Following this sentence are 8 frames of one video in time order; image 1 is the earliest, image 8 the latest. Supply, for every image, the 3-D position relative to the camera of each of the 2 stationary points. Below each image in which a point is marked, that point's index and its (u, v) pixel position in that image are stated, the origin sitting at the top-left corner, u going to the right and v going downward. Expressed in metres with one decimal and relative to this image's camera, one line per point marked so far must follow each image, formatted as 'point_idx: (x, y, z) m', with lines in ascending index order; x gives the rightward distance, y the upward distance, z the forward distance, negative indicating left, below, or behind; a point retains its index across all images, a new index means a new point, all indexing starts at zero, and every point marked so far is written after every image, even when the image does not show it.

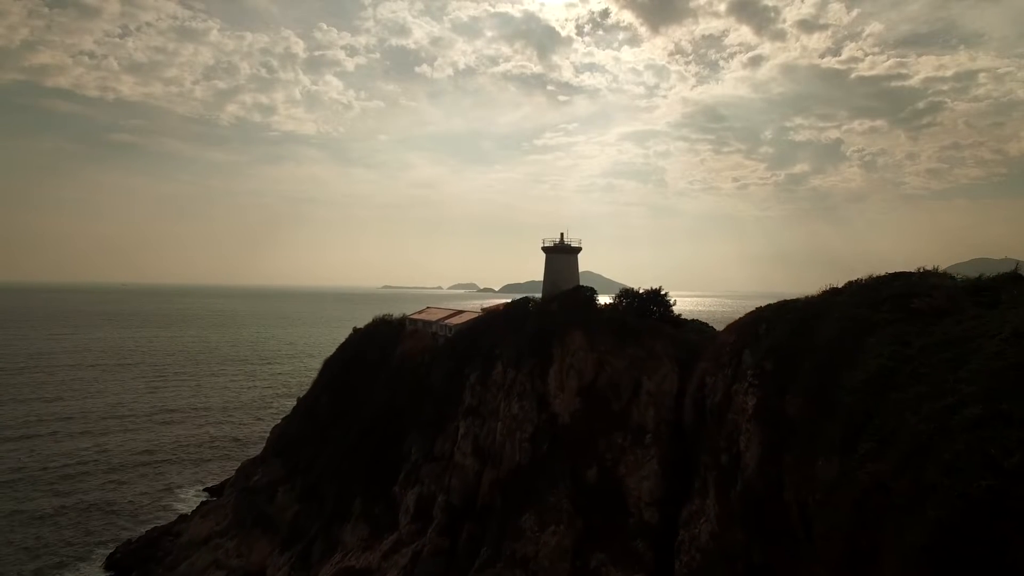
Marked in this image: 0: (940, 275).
0: (+14.9, +0.4, +19.1) m
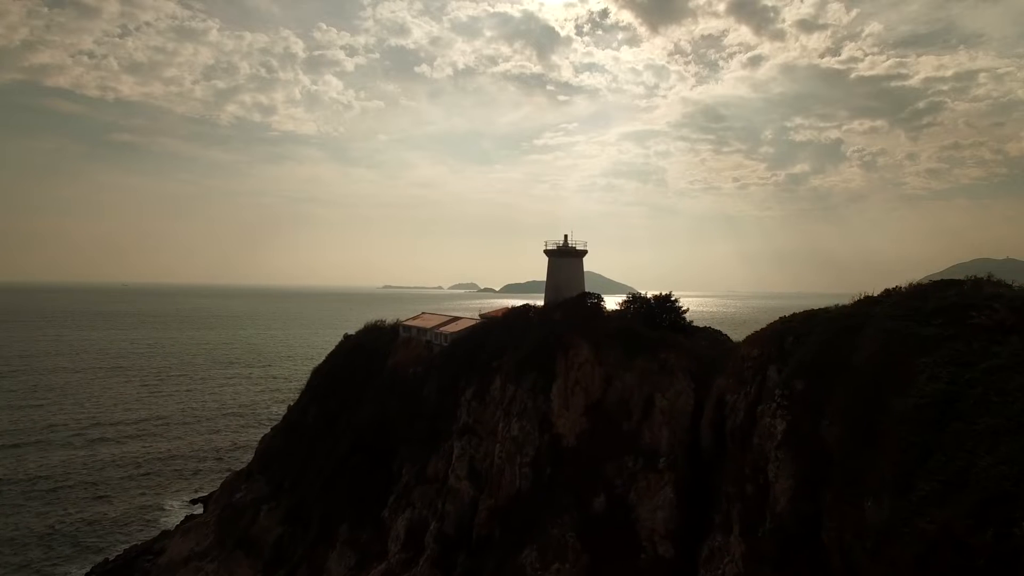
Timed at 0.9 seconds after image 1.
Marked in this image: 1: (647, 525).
0: (+14.9, +0.1, +17.0) m
1: (+4.8, -8.5, +19.8) m
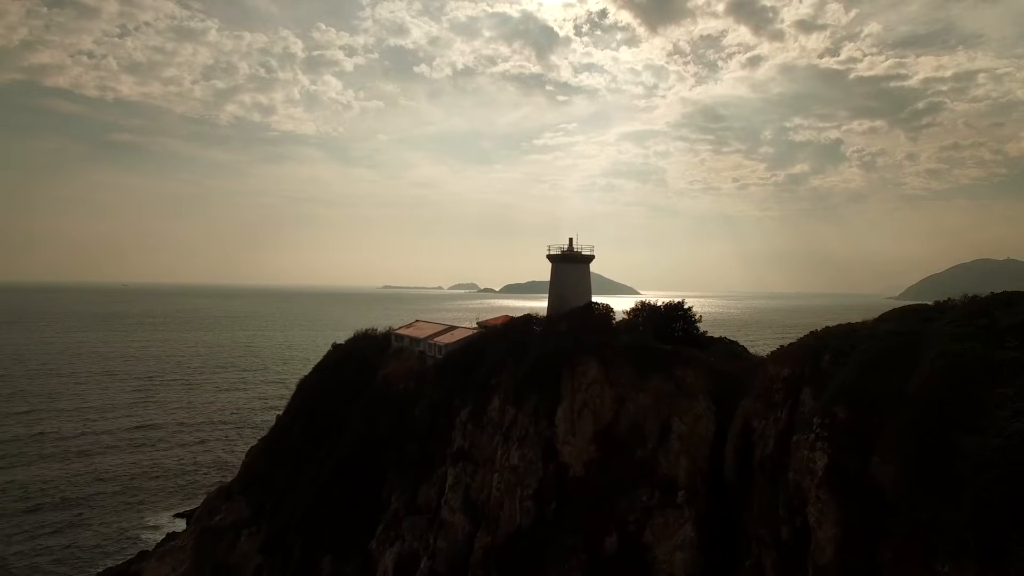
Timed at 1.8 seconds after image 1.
0: (+15.0, -0.3, +14.9) m
1: (+4.9, -8.9, +17.7) m
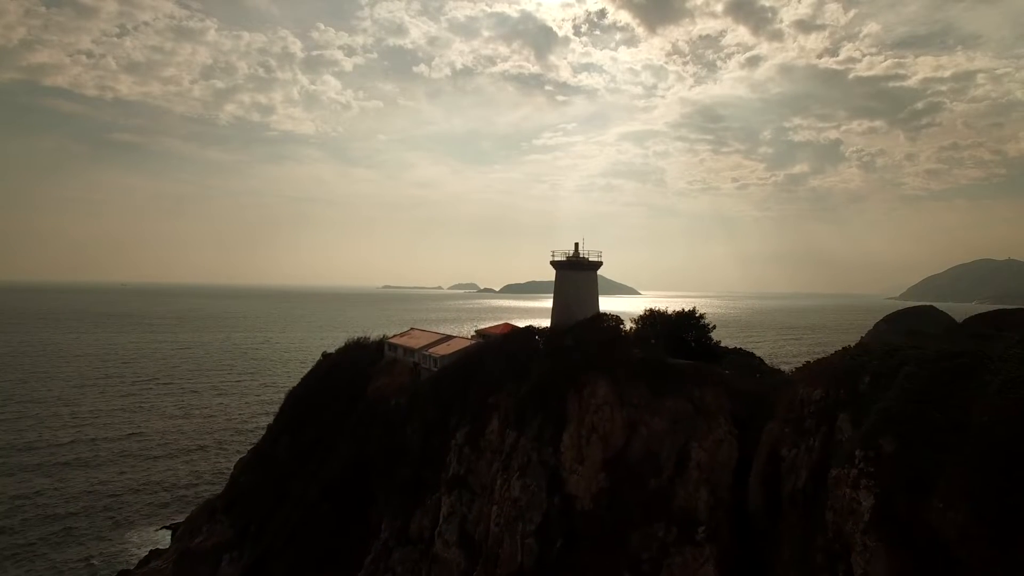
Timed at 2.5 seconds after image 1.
0: (+15.7, -0.4, +15.3) m
1: (+5.6, -9.0, +18.0) m
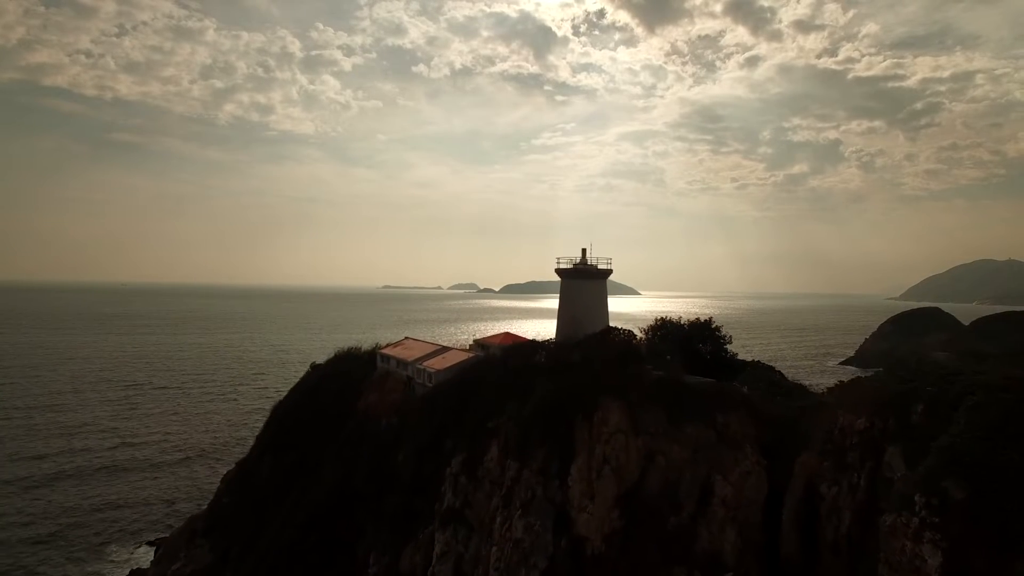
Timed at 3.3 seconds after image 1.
0: (+16.3, -0.6, +14.2) m
1: (+6.2, -9.2, +16.9) m
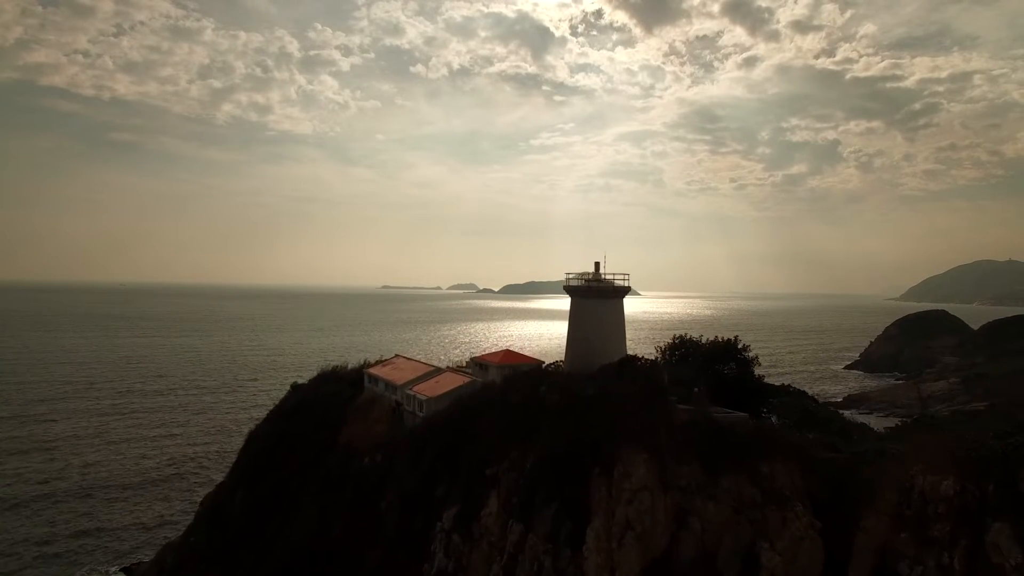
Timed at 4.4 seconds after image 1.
0: (+17.1, -1.2, +12.2) m
1: (+7.0, -9.8, +14.9) m
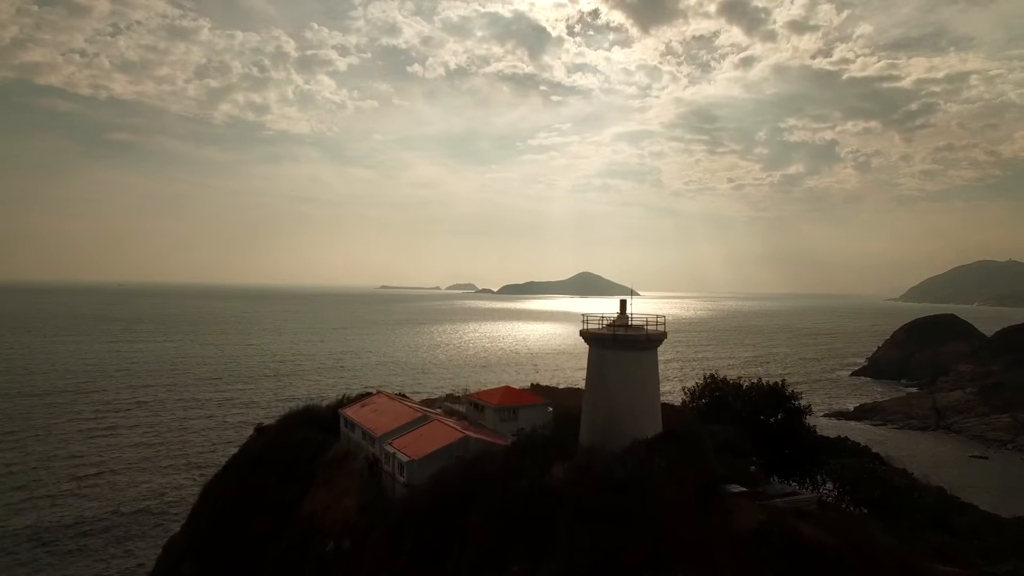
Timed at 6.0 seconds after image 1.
0: (+17.4, -2.3, +8.1) m
1: (+7.3, -11.0, +10.7) m
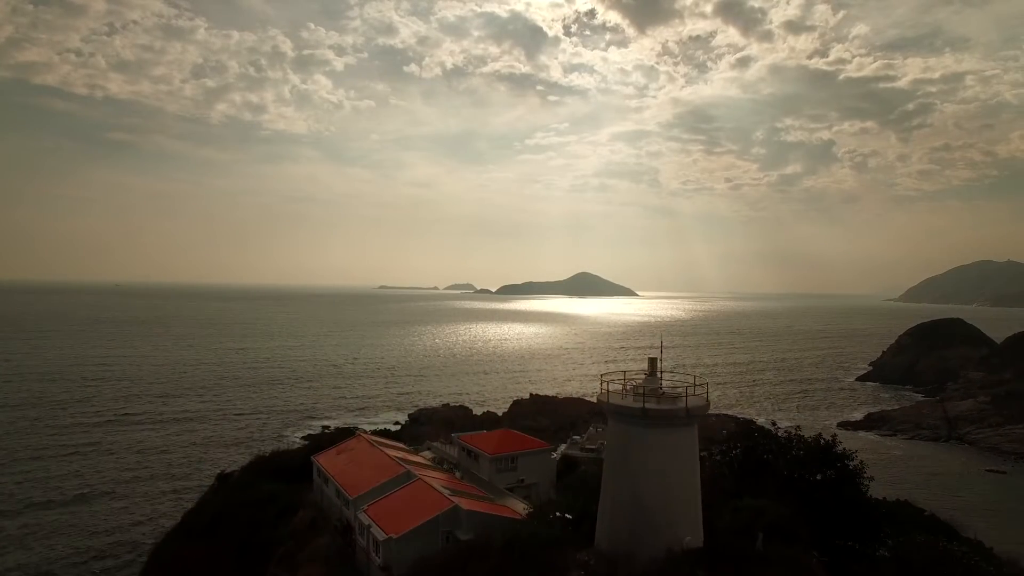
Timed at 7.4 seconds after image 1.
0: (+17.4, -3.4, +4.8) m
1: (+7.3, -12.1, +7.4) m
